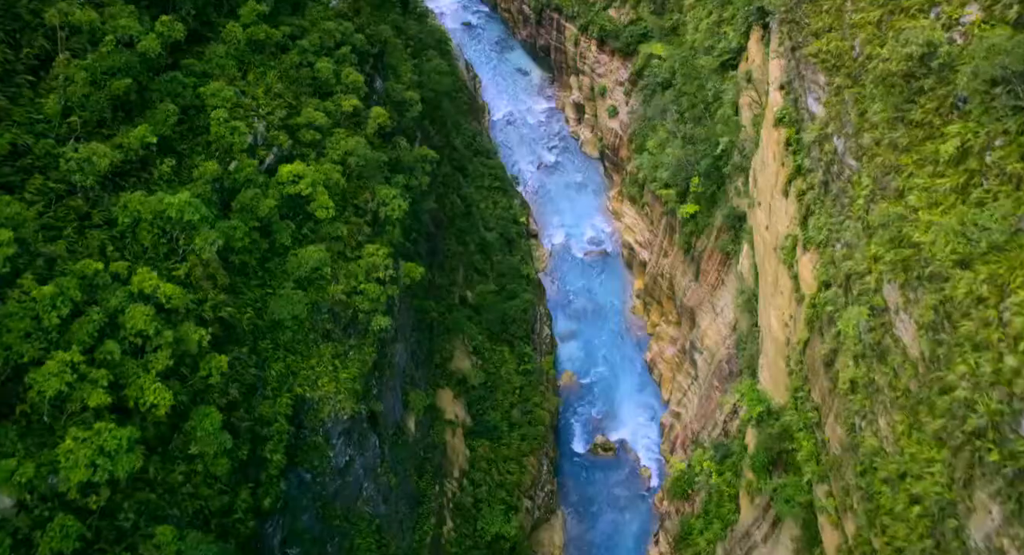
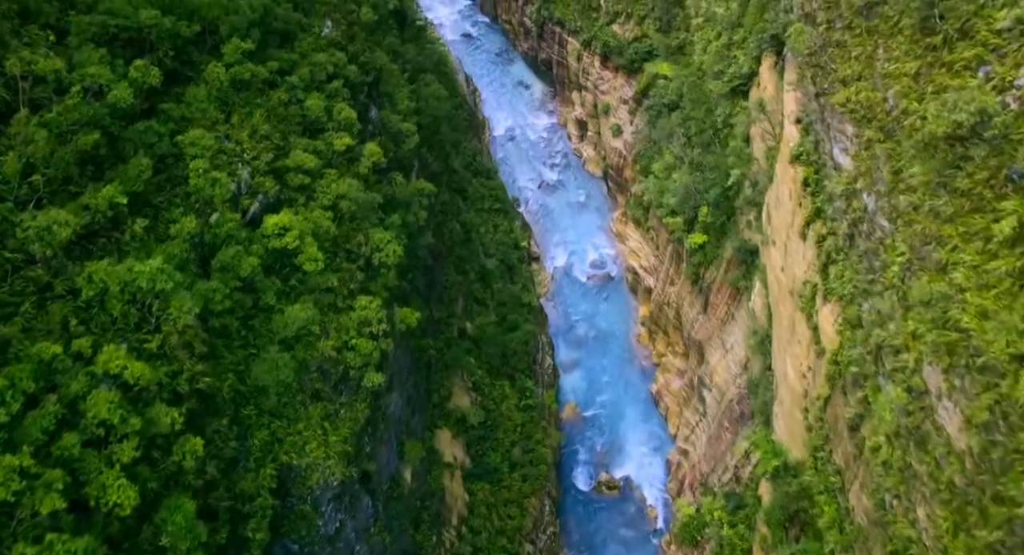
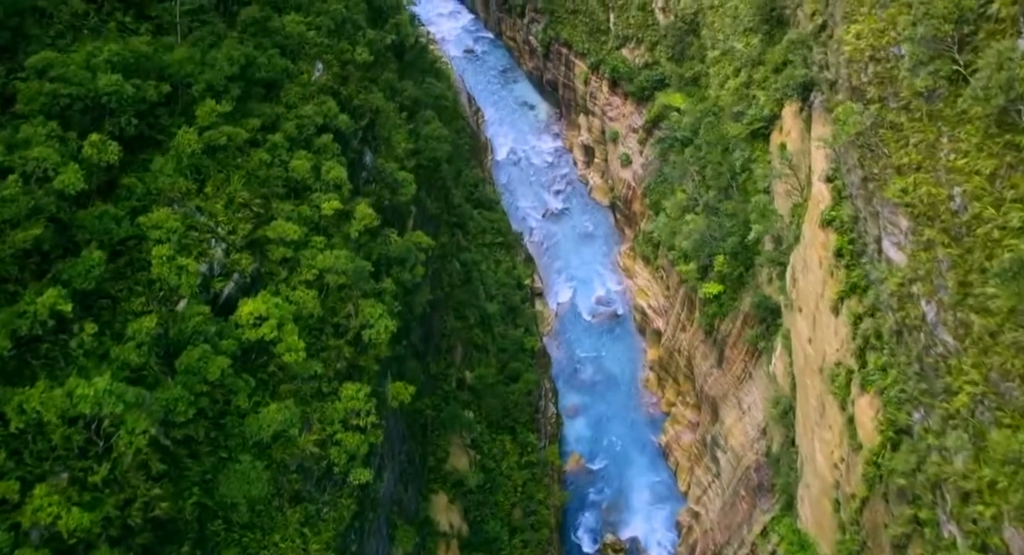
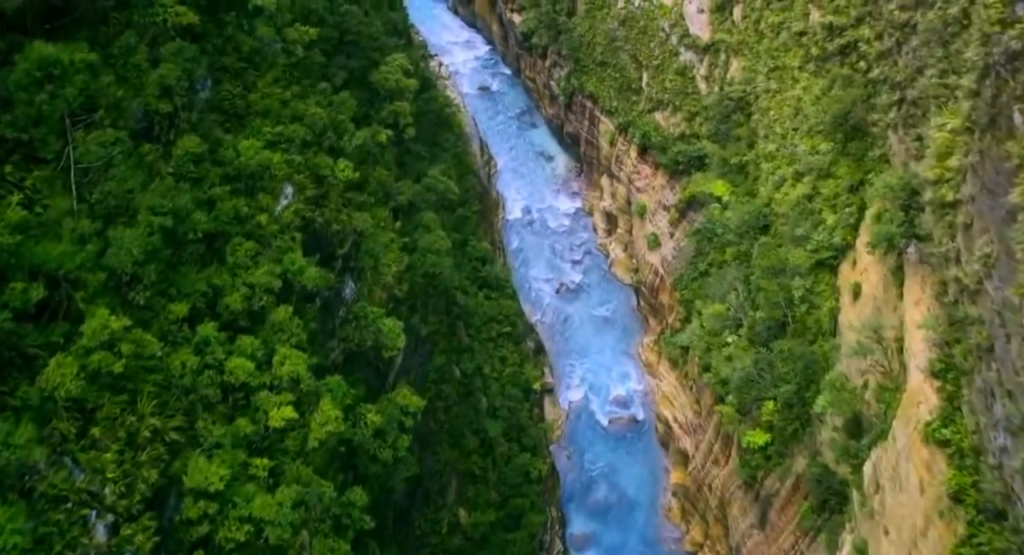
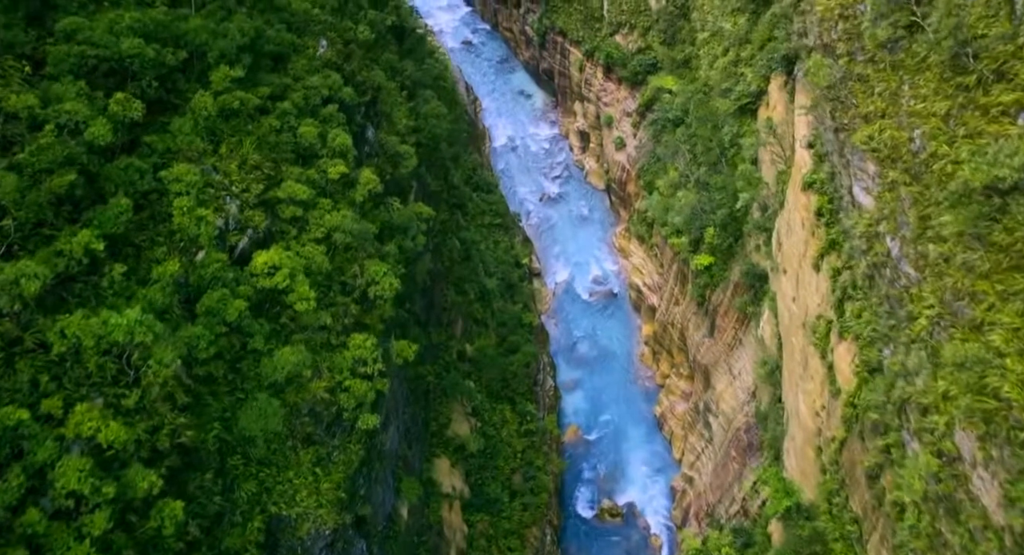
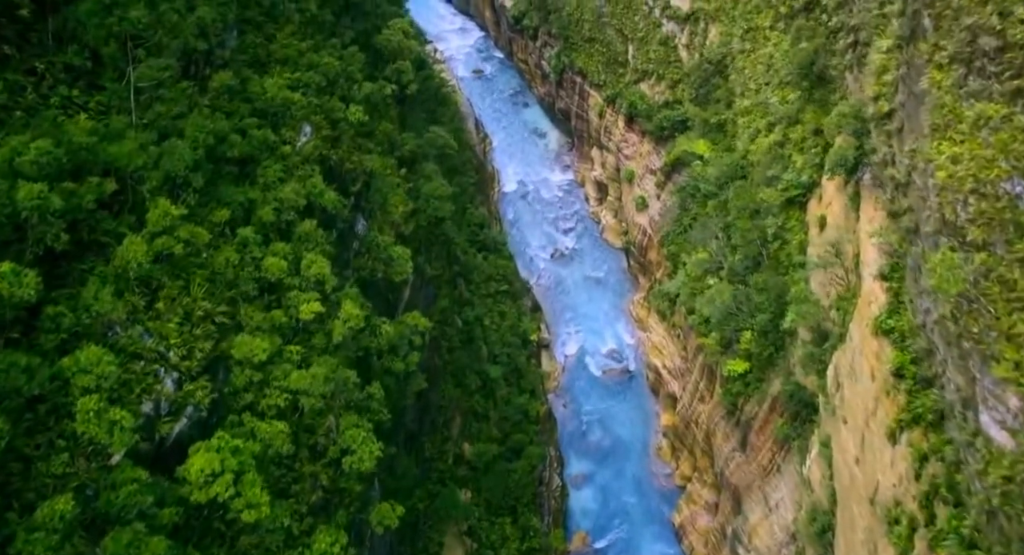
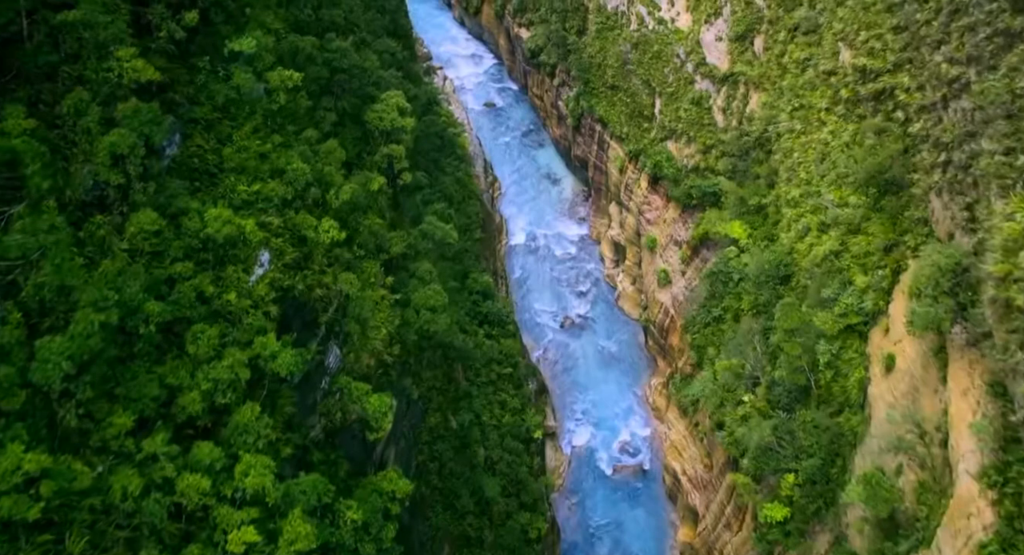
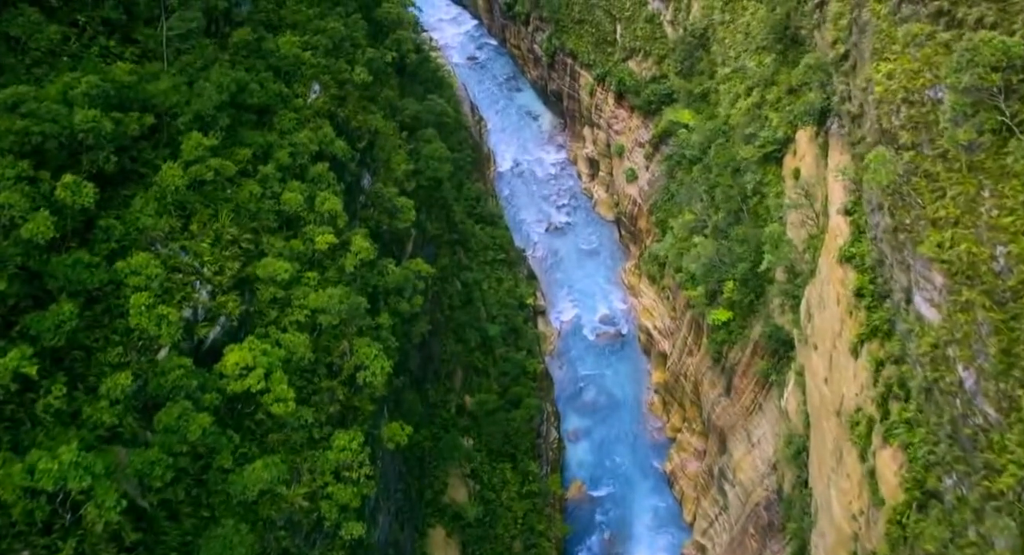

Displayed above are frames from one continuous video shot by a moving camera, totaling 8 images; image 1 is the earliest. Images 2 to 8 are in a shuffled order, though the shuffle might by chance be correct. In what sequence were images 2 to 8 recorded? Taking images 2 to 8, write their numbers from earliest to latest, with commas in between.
2, 5, 3, 8, 6, 4, 7
